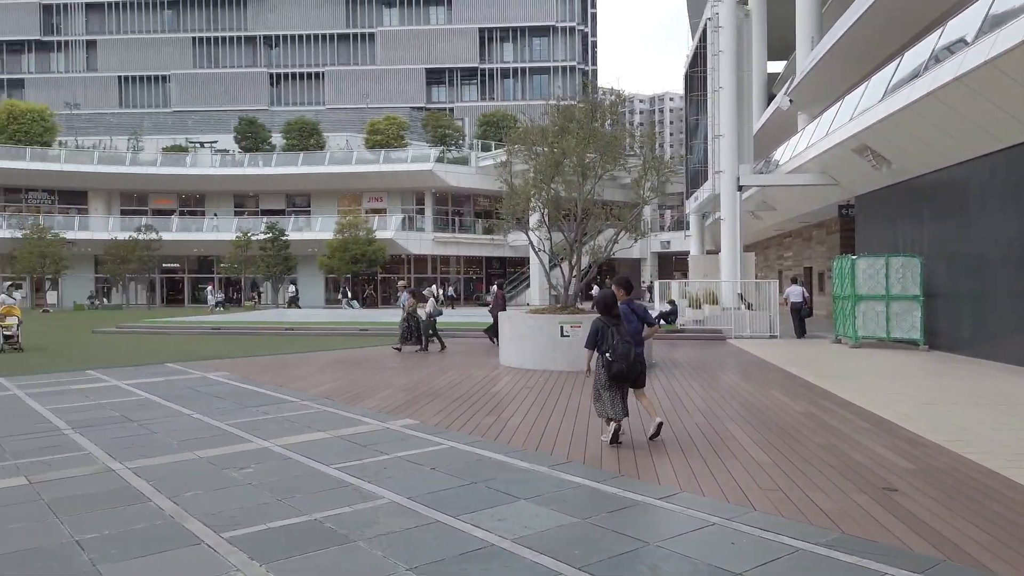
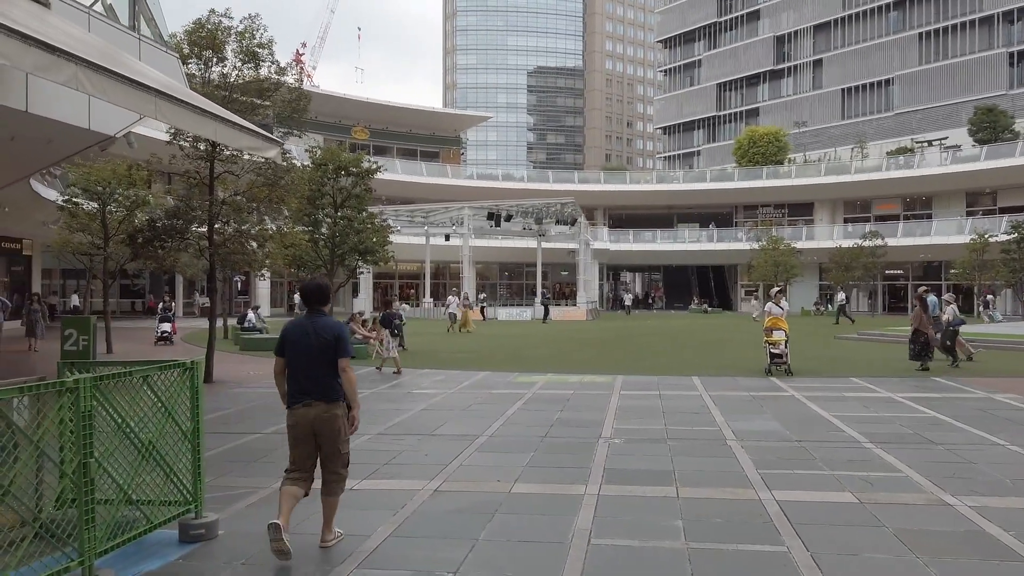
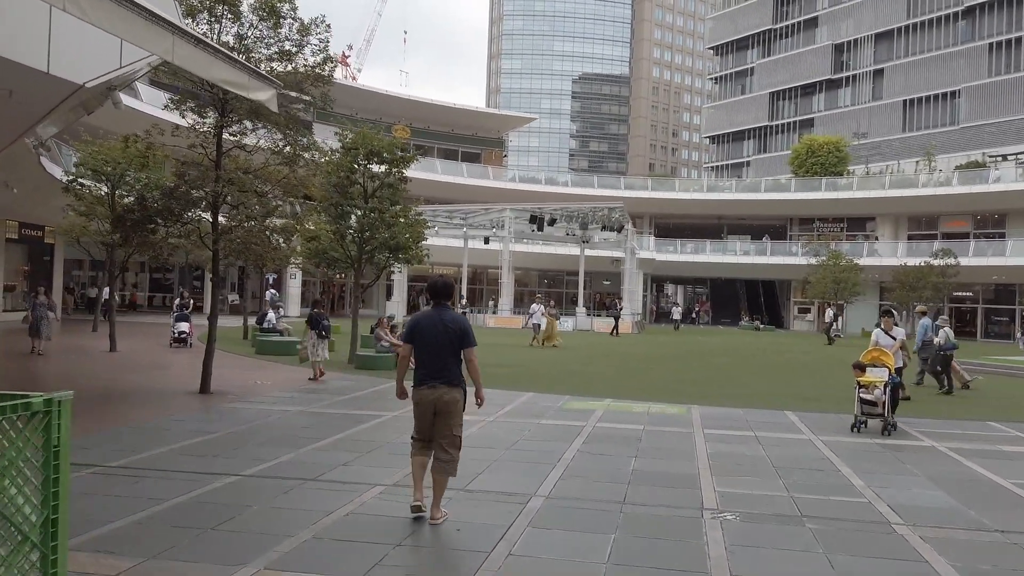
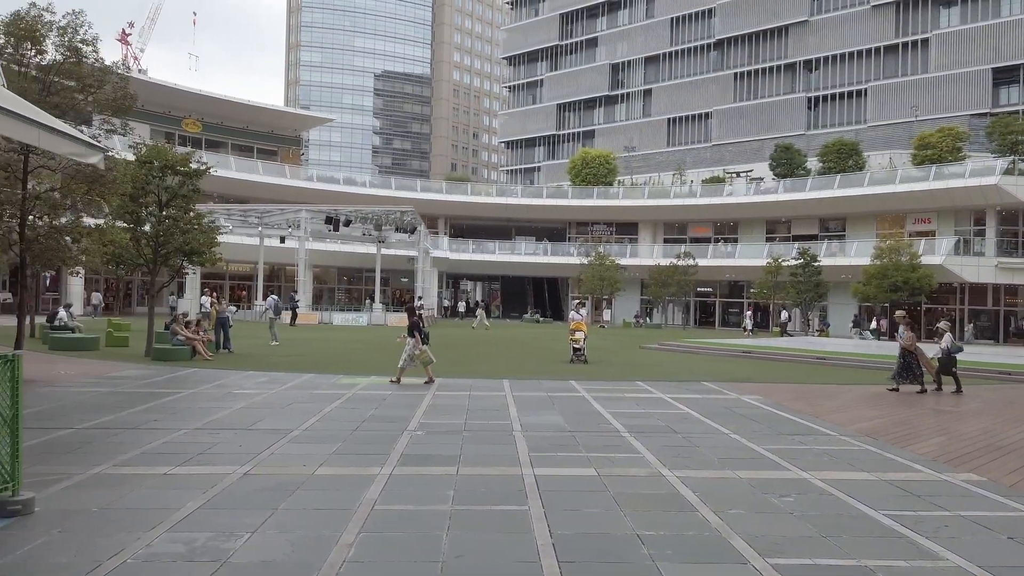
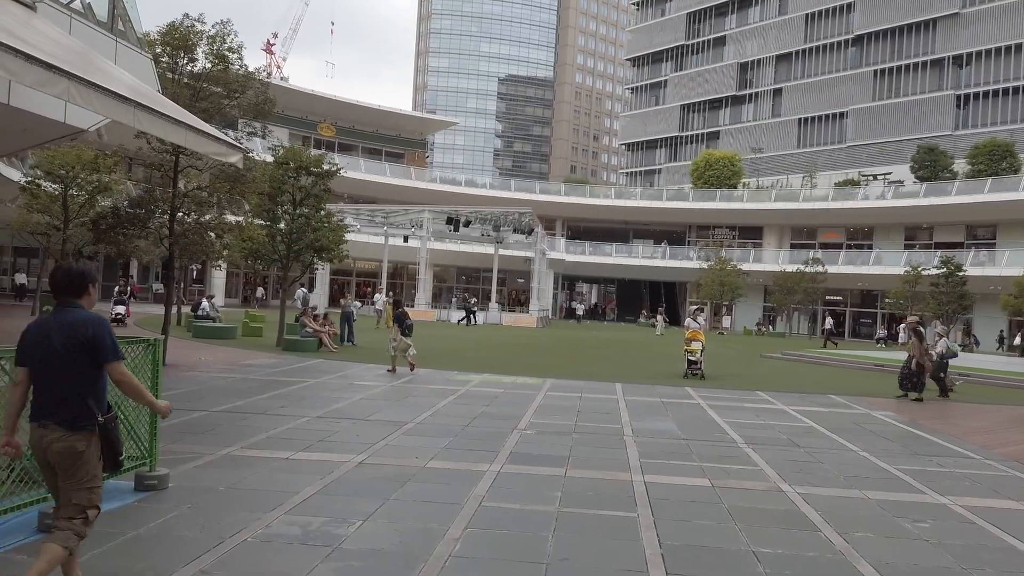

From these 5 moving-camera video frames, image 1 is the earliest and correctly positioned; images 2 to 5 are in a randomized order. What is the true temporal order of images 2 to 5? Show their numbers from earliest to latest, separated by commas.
4, 5, 2, 3
